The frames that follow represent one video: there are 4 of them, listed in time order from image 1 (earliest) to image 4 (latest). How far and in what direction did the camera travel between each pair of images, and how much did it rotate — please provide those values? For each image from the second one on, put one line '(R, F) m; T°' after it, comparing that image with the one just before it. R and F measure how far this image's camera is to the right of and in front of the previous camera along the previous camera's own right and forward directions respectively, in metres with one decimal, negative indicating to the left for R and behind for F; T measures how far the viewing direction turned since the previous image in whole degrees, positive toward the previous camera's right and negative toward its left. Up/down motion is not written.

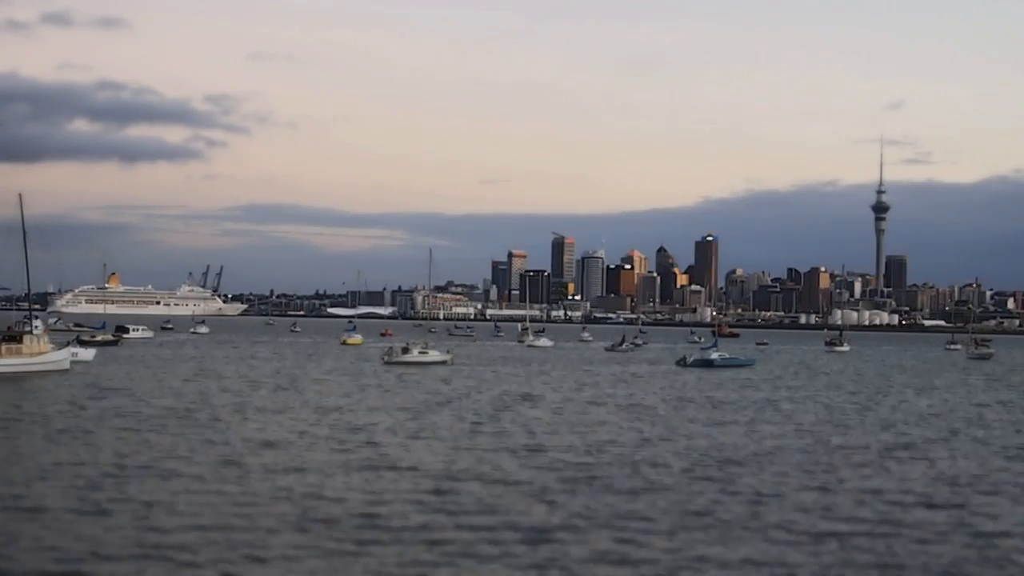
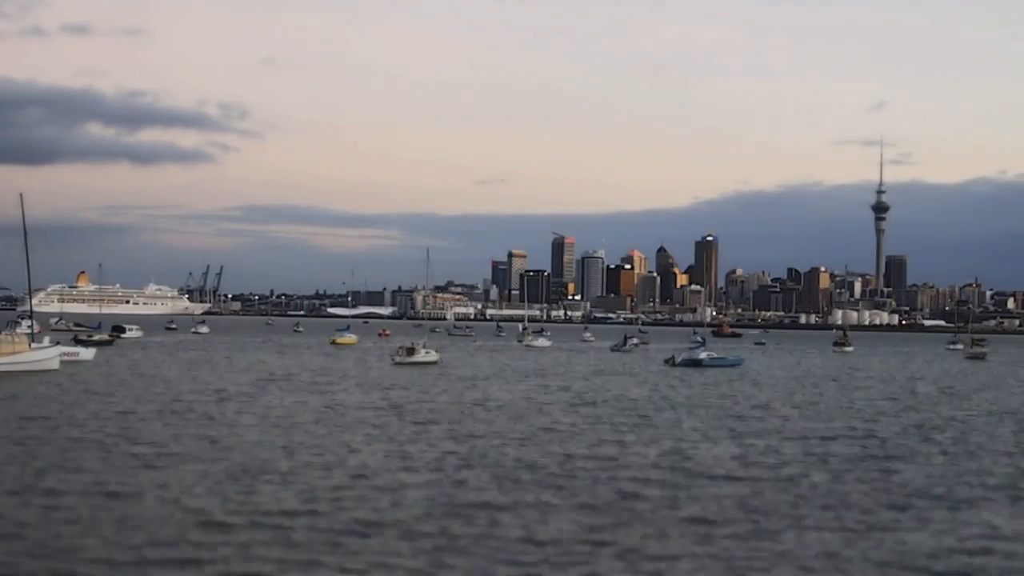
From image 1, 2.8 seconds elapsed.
(+0.5, -1.1) m; 0°
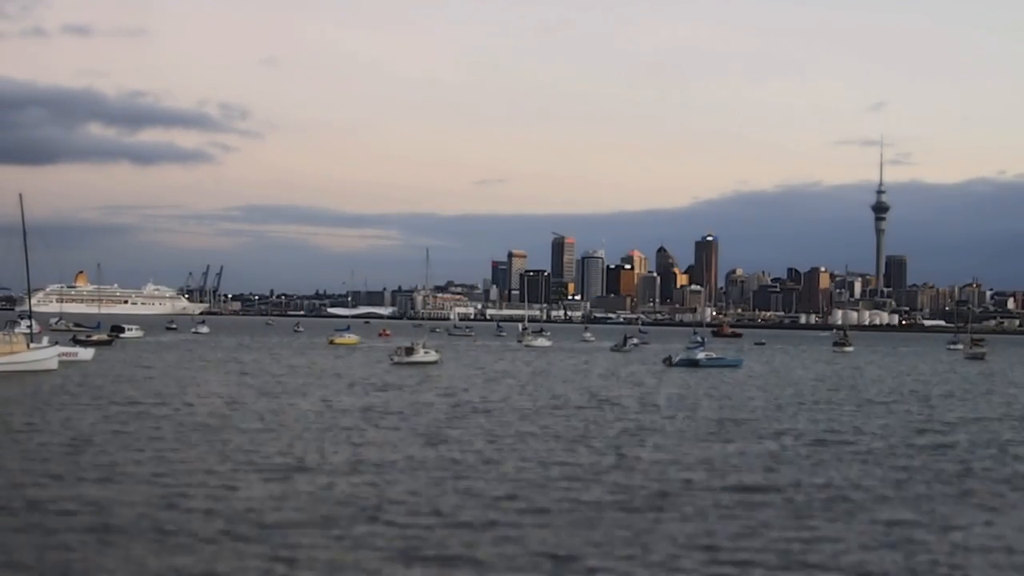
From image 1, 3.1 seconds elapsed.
(-7.2, +2.9) m; 0°
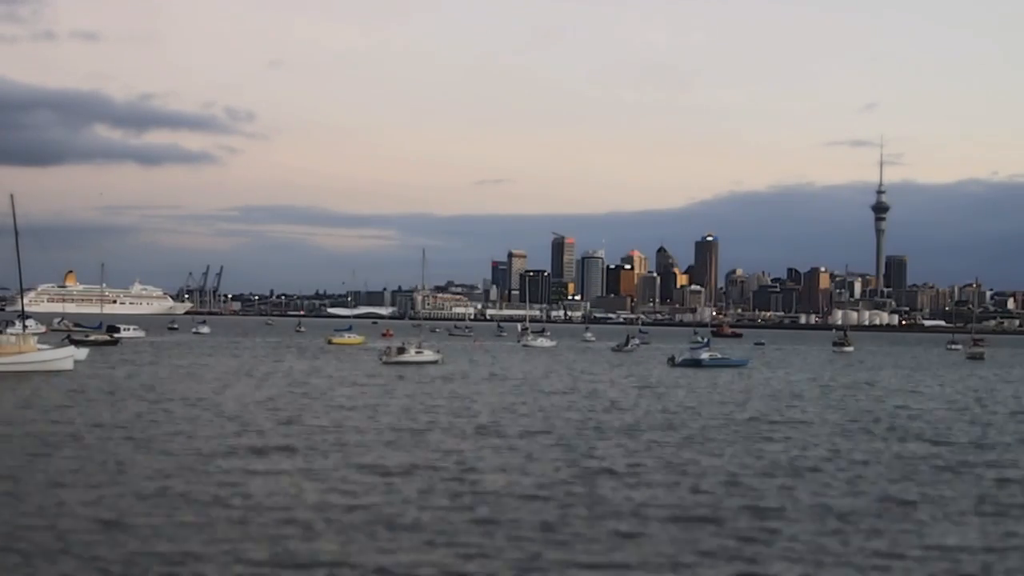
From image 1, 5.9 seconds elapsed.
(-0.3, -1.2) m; 0°
